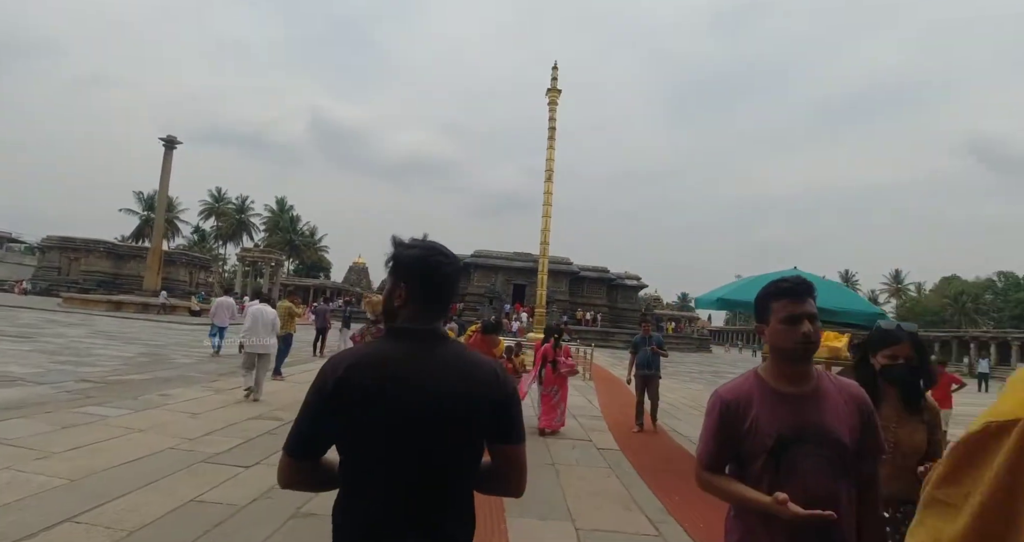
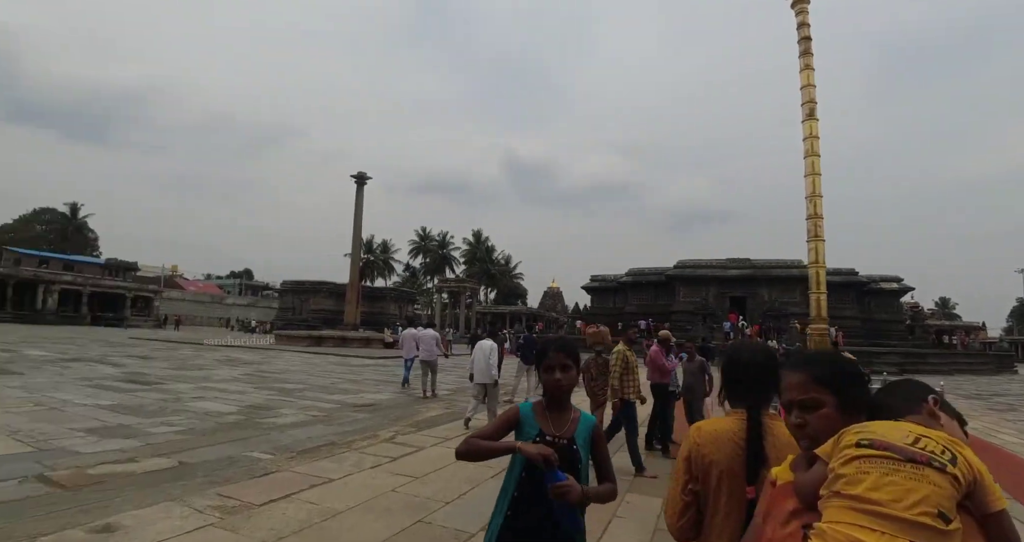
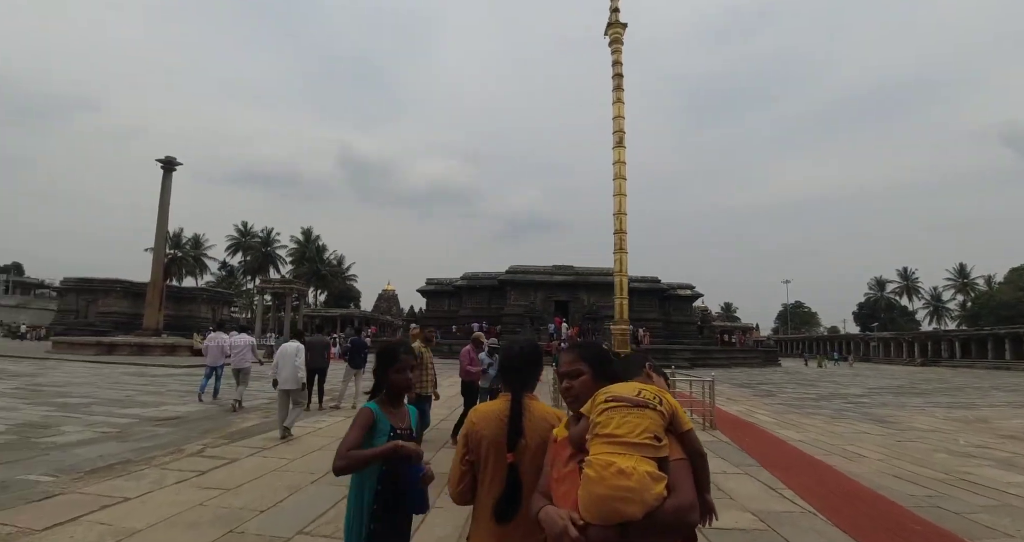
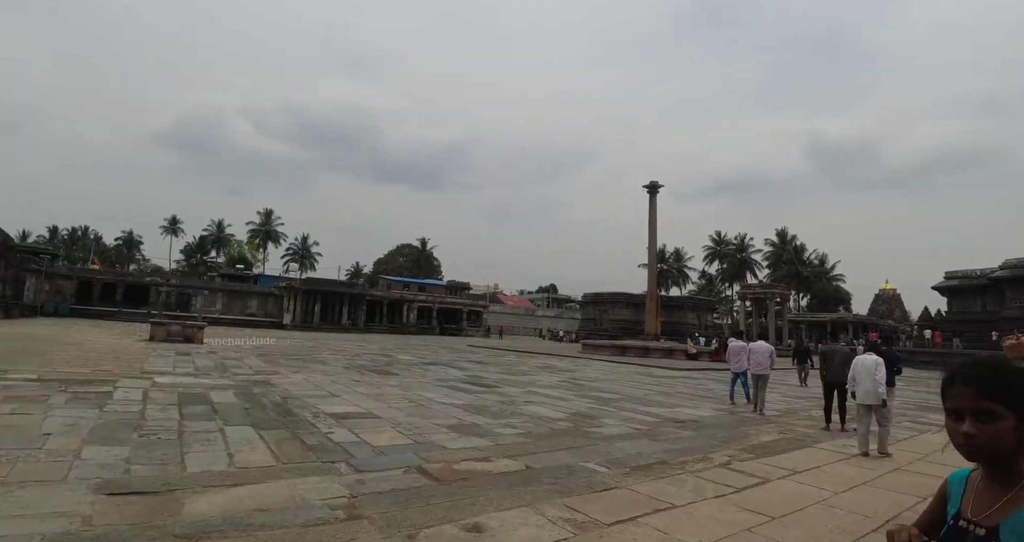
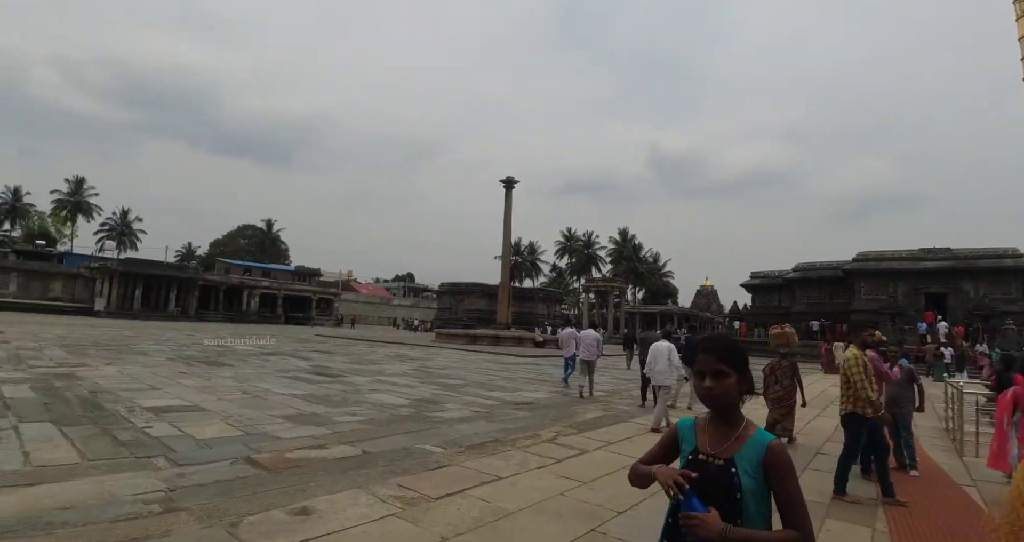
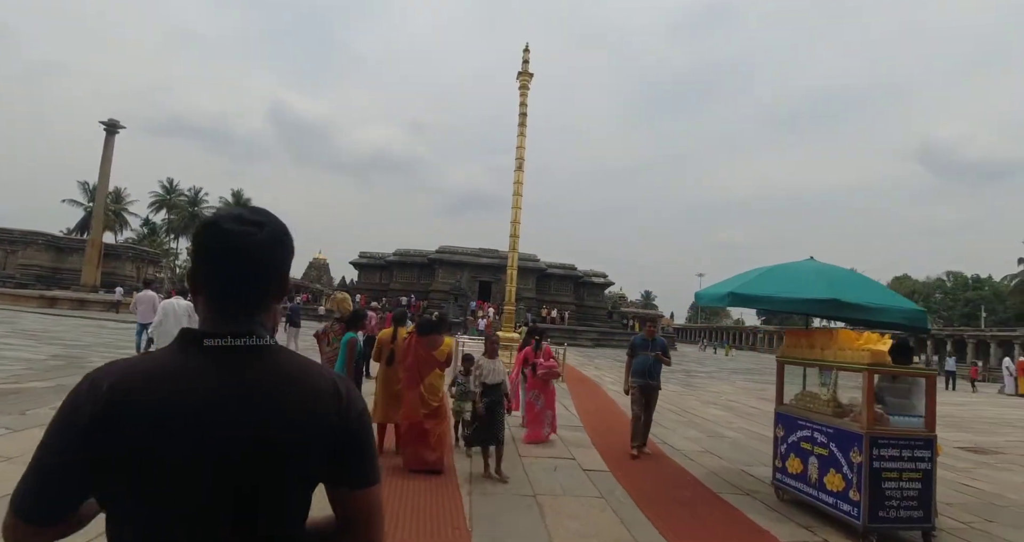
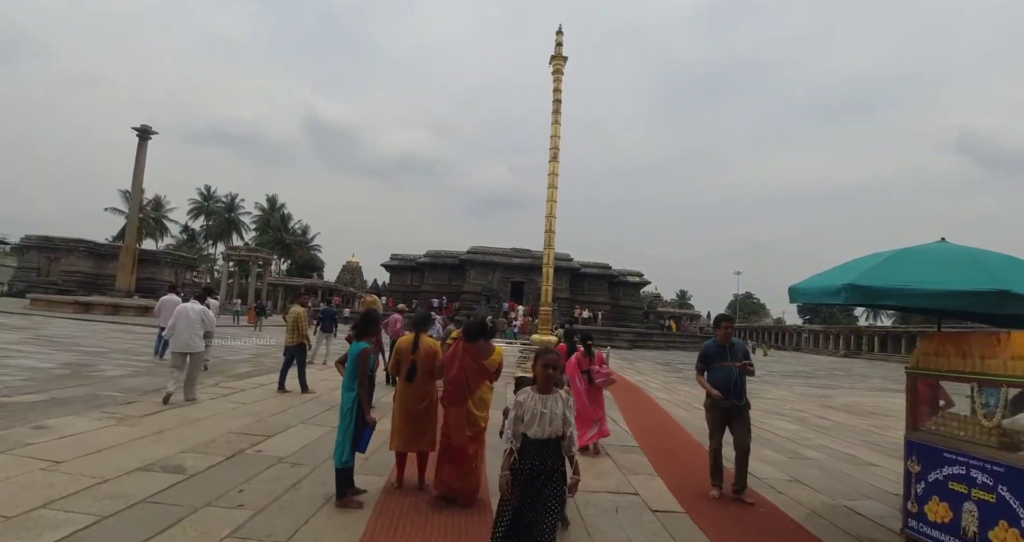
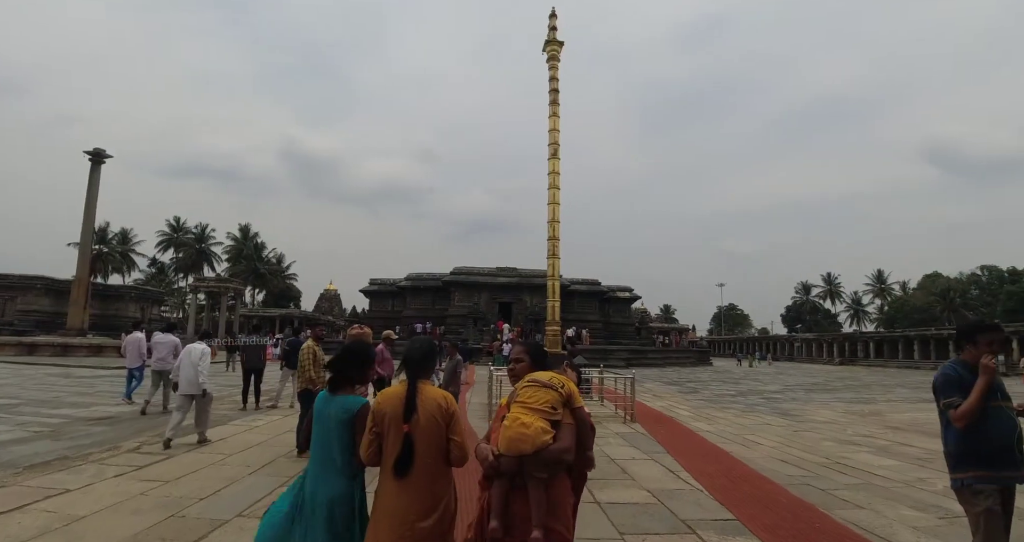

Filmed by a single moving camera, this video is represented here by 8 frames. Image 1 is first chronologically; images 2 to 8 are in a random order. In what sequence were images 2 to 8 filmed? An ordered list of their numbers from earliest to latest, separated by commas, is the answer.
6, 7, 8, 3, 2, 5, 4
